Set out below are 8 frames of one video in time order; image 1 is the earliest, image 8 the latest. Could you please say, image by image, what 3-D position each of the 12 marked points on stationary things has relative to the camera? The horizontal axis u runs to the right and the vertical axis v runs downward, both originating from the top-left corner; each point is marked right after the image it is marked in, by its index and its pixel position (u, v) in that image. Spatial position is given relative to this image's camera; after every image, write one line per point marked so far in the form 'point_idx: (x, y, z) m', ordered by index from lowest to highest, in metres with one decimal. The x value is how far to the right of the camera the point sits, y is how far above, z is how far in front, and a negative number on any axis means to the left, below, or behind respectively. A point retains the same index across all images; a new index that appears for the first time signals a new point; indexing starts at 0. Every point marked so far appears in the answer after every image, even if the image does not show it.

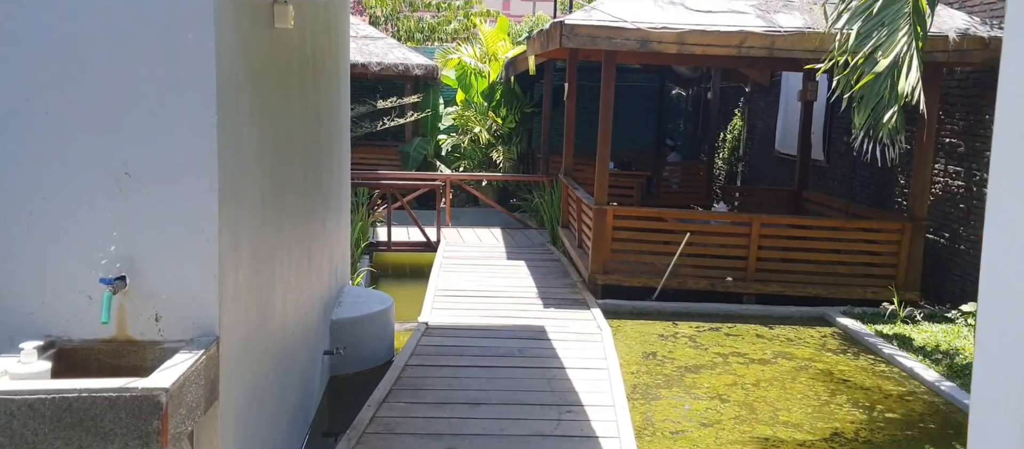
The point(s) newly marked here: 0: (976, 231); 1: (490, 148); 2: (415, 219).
0: (+3.4, 0.0, +6.8) m
1: (-0.4, +1.2, +14.3) m
2: (-1.1, +0.1, +10.5) m
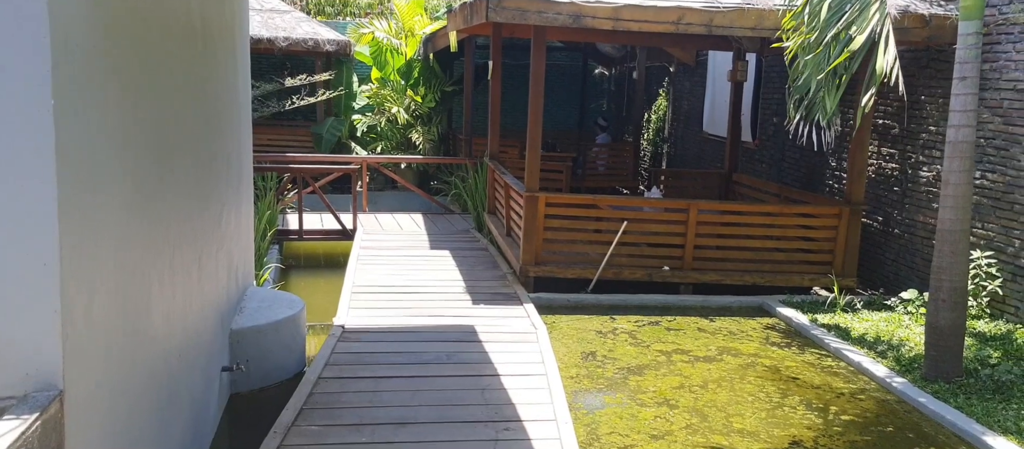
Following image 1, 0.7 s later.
0: (+2.8, +0.1, +6.7) m
1: (-1.5, +1.4, +13.8) m
2: (-2.0, +0.2, +10.0) m
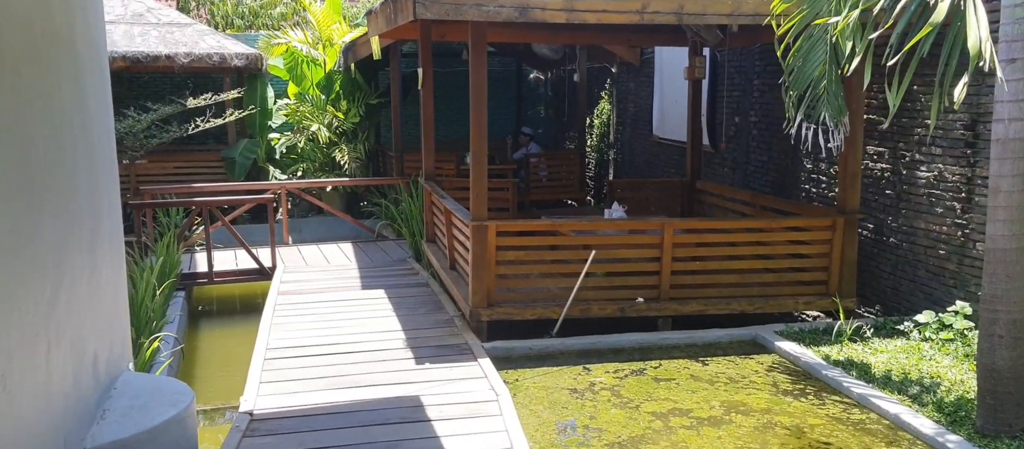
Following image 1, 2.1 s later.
0: (+2.5, 0.0, +5.9) m
1: (-2.4, +1.0, +12.7) m
2: (-2.5, -0.1, +8.8) m
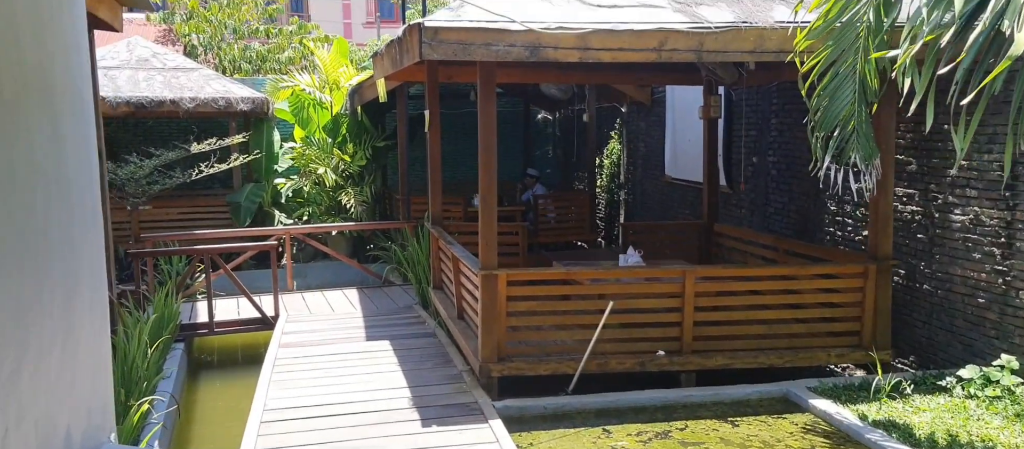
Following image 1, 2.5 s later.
0: (+2.5, -0.3, +5.5) m
1: (-2.3, +0.4, +12.4) m
2: (-2.4, -0.6, +8.5) m
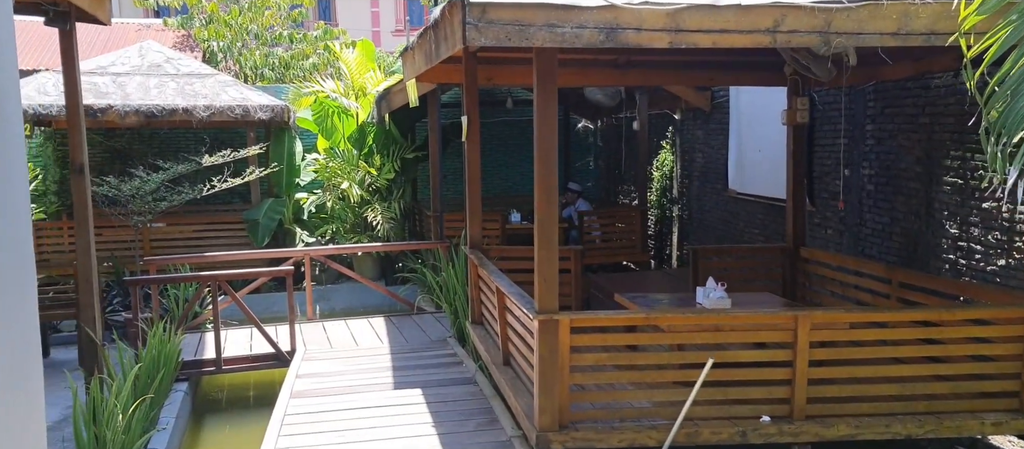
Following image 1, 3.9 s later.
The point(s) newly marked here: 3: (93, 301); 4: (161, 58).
0: (+2.8, -0.4, +4.4) m
1: (-1.8, +0.2, +11.4) m
2: (-2.1, -0.7, +7.5) m
3: (-2.5, -0.5, +5.7) m
4: (-4.5, +2.1, +12.1) m
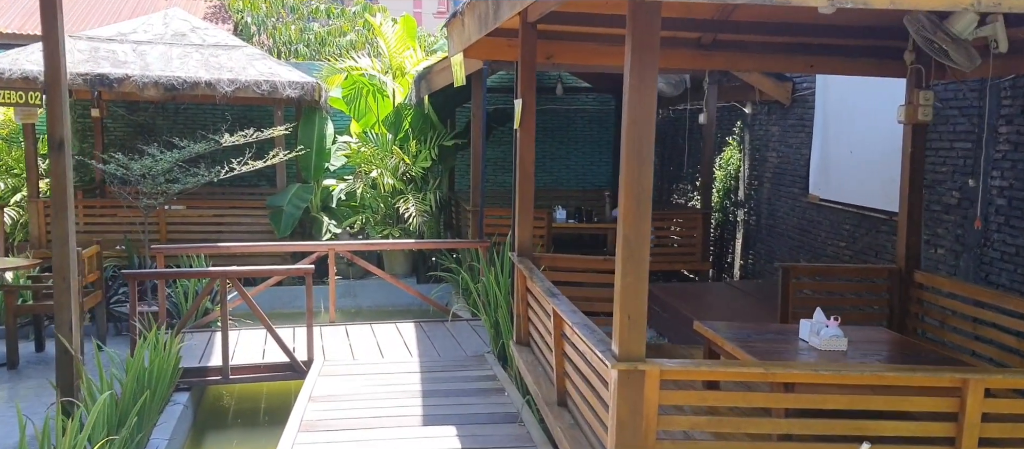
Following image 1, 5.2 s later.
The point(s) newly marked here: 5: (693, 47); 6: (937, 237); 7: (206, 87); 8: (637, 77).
0: (+3.1, -0.6, +3.3) m
1: (-1.3, +0.3, +10.4) m
2: (-1.7, -0.7, +6.6) m
3: (-2.3, -0.4, +4.8) m
4: (-3.9, +2.3, +11.2) m
5: (+1.1, +1.0, +5.4) m
6: (+2.8, -0.1, +6.1) m
7: (-3.2, +1.4, +9.8) m
8: (+0.4, +0.5, +3.0) m
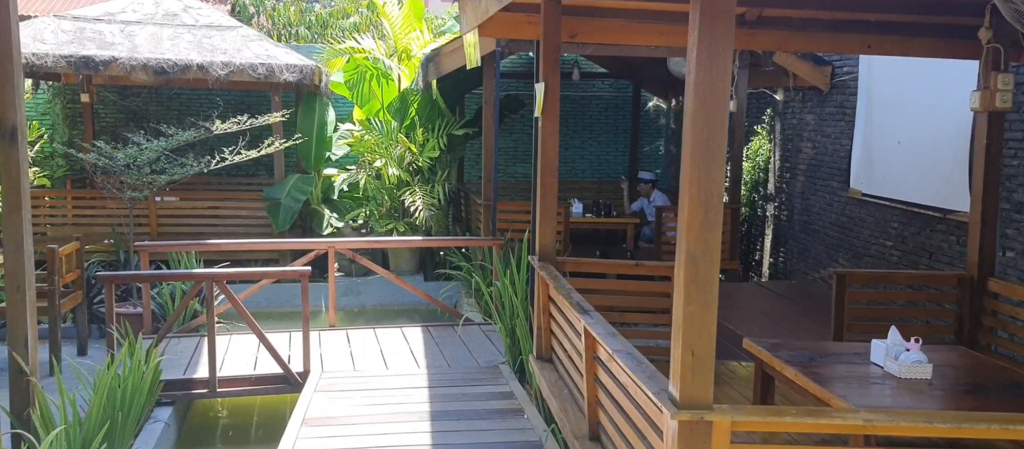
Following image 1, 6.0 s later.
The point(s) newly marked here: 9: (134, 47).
0: (+3.2, -0.6, +2.6) m
1: (-1.1, +0.4, +9.8) m
2: (-1.6, -0.7, +5.9) m
3: (-2.2, -0.4, +4.2) m
4: (-3.7, +2.4, +10.6) m
5: (+1.2, +1.0, +4.8) m
6: (+2.9, -0.1, +5.4) m
7: (-3.1, +1.5, +9.1) m
8: (+0.5, +0.5, +2.4) m
9: (-3.8, +1.8, +9.4) m
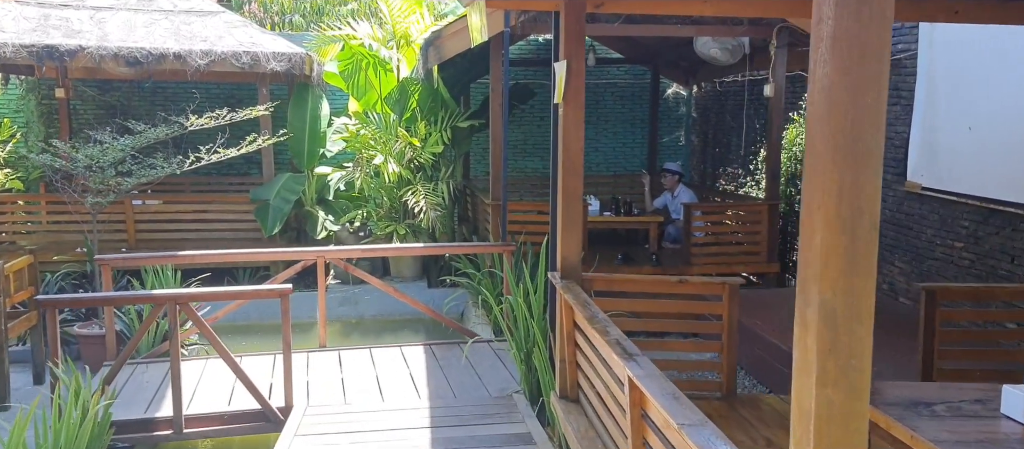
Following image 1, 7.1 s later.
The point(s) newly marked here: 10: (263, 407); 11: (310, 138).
0: (+3.2, -0.6, +1.7) m
1: (-1.0, +0.4, +8.9) m
2: (-1.5, -0.7, +5.0) m
3: (-2.1, -0.5, +3.3) m
4: (-3.6, +2.4, +9.7) m
5: (+1.3, +1.0, +3.9) m
6: (+3.0, -0.1, +4.5) m
7: (-3.0, +1.4, +8.3) m
8: (+0.6, +0.4, +1.5) m
9: (-3.7, +1.7, +8.5) m
10: (-1.3, -1.0, +5.1) m
11: (-1.9, +0.8, +9.0) m
